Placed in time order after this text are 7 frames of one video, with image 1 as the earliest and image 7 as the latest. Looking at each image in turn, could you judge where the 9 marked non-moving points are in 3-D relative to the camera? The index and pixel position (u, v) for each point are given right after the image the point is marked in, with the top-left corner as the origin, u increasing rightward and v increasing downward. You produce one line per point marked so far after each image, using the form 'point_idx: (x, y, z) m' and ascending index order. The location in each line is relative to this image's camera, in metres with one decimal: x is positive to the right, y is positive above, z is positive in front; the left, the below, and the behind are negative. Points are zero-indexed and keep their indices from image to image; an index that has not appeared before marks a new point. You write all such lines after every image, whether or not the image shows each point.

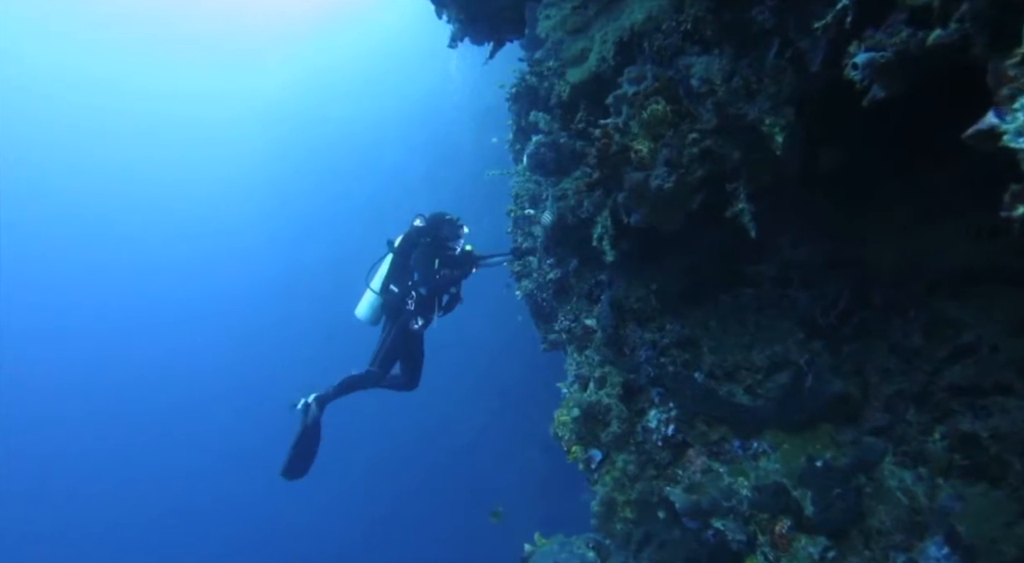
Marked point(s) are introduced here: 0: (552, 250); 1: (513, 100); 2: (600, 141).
0: (+0.5, +0.3, +6.0) m
1: (0.0, +2.6, +7.6) m
2: (+0.6, +1.0, +3.6) m
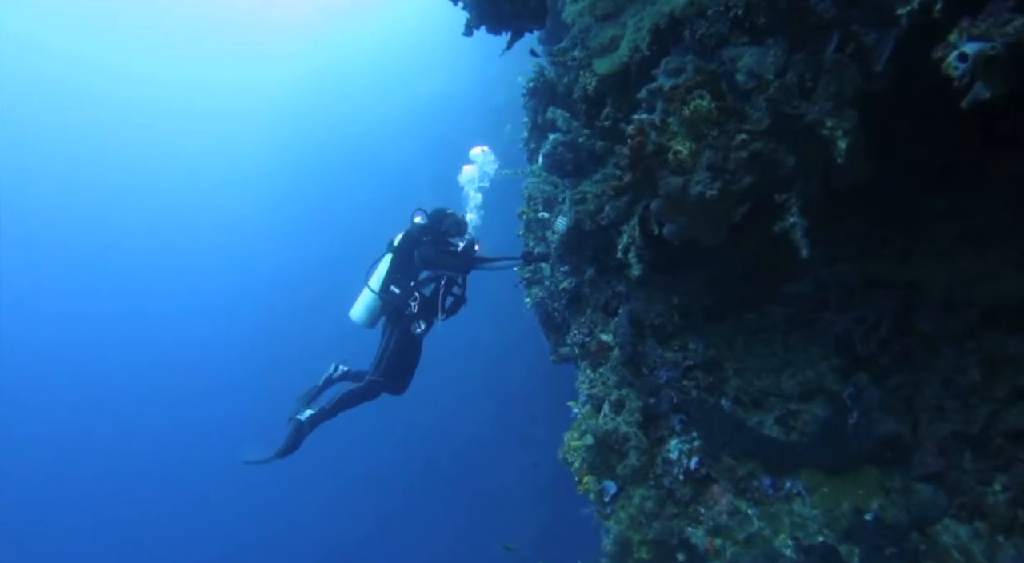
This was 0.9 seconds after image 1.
0: (+0.6, +0.2, +5.5) m
1: (+0.2, +2.5, +7.2) m
2: (+0.7, +0.9, +3.1) m
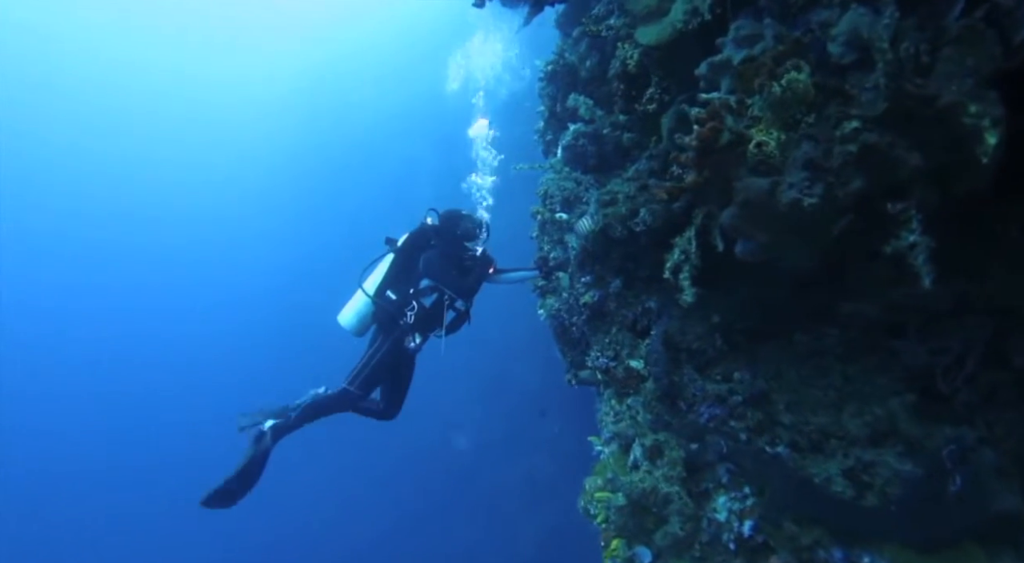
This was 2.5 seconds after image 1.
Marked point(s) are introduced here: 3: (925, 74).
0: (+0.7, +0.1, +4.8) m
1: (+0.4, +2.4, +6.4) m
2: (+0.8, +0.7, +2.4) m
3: (+1.6, +0.8, +2.1) m
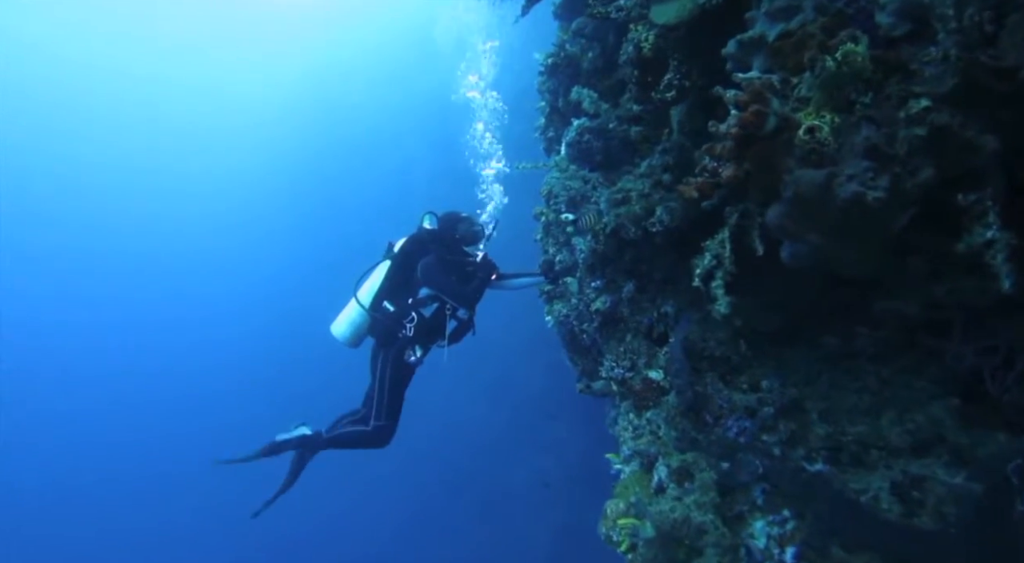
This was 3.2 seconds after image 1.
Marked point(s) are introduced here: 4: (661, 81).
0: (+0.8, +0.1, +4.5) m
1: (+0.4, +2.3, +6.1) m
2: (+0.9, +0.7, +2.1) m
3: (+1.7, +0.8, +1.8) m
4: (+0.9, +1.3, +3.4) m
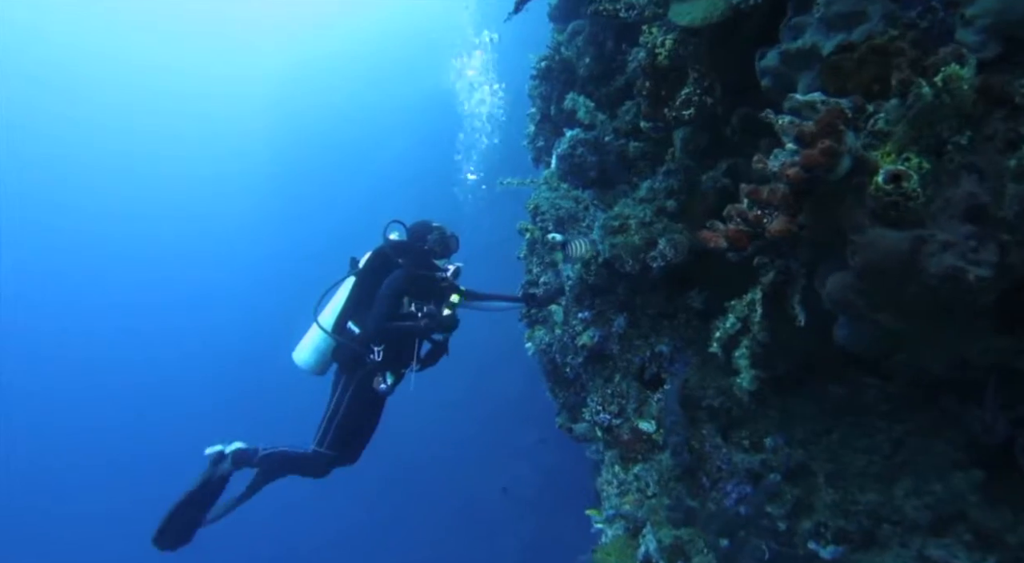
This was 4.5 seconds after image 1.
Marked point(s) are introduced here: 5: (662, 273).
0: (+0.6, -0.2, +4.0) m
1: (+0.3, +2.1, +5.6) m
2: (+0.8, +0.4, +1.6) m
3: (+1.6, +0.5, +1.4) m
4: (+0.9, +1.0, +2.9) m
5: (+0.9, +0.1, +3.1) m
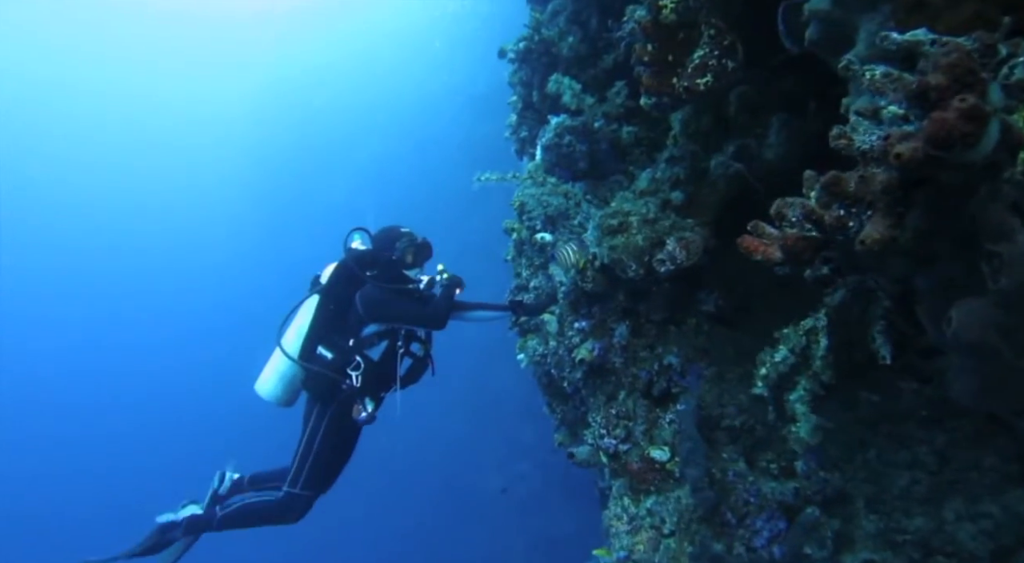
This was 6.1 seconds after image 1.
0: (+0.5, -0.2, +3.5) m
1: (0.0, +2.1, +5.1) m
2: (+0.7, +0.4, +1.1) m
3: (+1.5, +0.5, +0.9) m
4: (+0.7, +1.0, +2.4) m
5: (+0.8, +0.1, +2.7) m
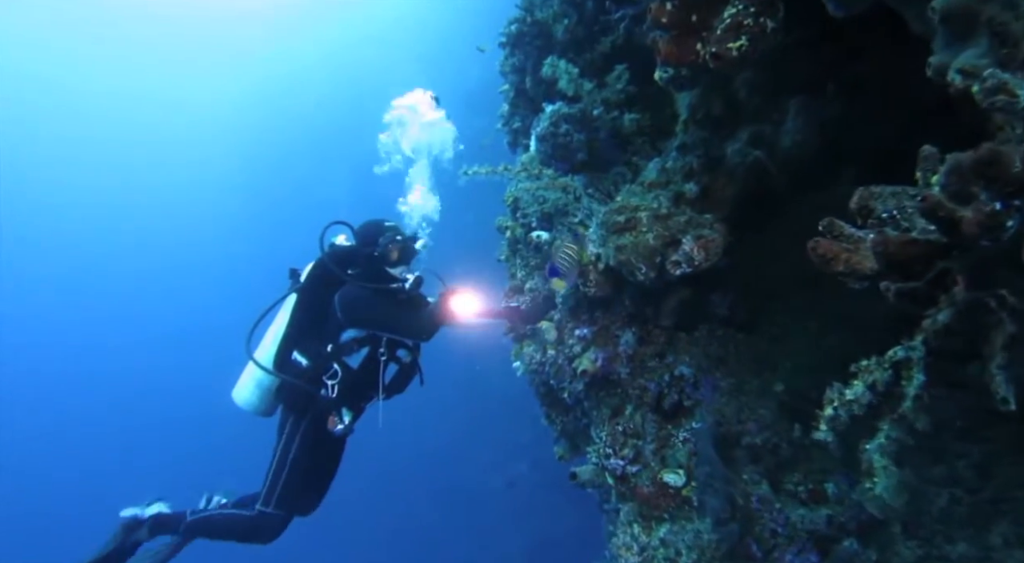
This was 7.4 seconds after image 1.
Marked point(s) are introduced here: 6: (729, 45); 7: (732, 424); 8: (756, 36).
0: (+0.5, -0.2, +3.2) m
1: (0.0, +2.1, +4.8) m
2: (+0.7, +0.3, +0.8) m
3: (+1.5, +0.5, +0.6) m
4: (+0.7, +0.9, +2.1) m
5: (+0.8, 0.0, +2.3) m
6: (+0.8, +0.9, +2.1) m
7: (+1.1, -0.7, +2.5) m
8: (+0.8, +0.9, +2.0) m
